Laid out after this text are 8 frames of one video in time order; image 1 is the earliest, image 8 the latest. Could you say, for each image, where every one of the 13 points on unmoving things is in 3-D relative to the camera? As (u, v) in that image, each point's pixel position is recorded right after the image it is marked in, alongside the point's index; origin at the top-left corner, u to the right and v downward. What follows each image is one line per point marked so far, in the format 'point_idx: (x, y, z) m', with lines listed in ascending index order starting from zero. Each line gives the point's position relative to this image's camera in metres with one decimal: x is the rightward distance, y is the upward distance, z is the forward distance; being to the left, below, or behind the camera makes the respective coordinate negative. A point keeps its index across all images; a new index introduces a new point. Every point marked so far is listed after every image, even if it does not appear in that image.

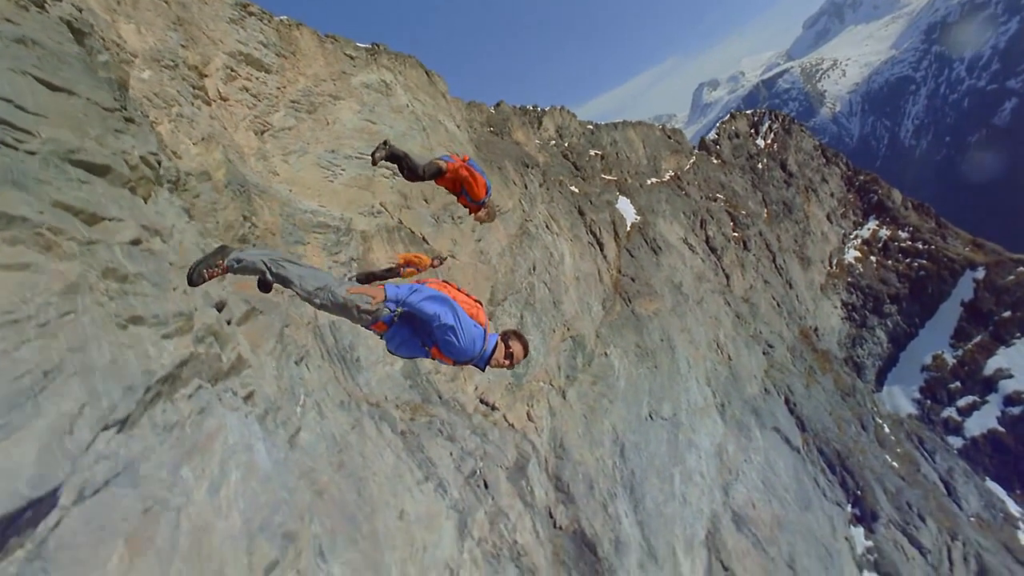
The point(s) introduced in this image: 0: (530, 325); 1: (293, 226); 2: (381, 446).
0: (+0.6, -1.2, +17.7) m
1: (-4.4, +1.2, +10.7) m
2: (-2.3, -2.7, +9.5) m
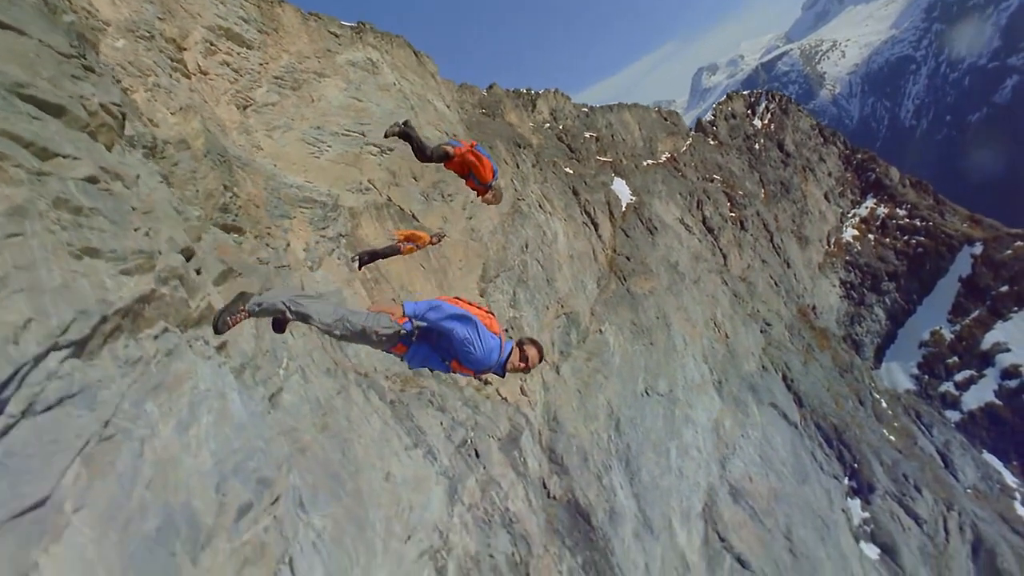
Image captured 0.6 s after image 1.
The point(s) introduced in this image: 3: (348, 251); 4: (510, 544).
0: (+0.4, -0.5, +17.8) m
1: (-4.7, +1.8, +10.7) m
2: (-2.6, -2.1, +9.6) m
3: (-3.7, +0.8, +12.3) m
4: (-0.1, -5.5, +11.6) m
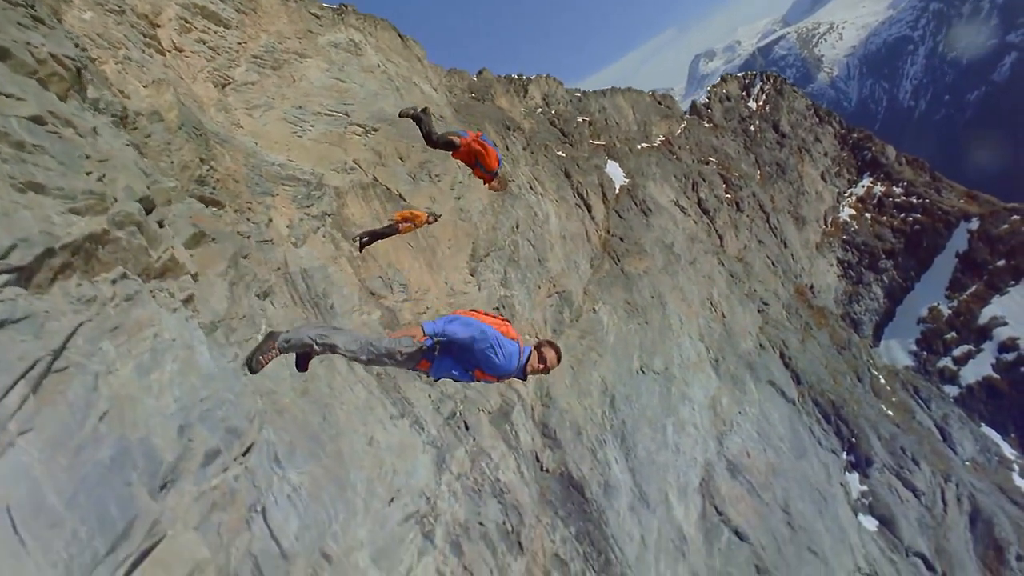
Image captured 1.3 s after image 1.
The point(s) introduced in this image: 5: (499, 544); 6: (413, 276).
0: (+0.1, +0.2, +17.8) m
1: (-5.1, +2.2, +10.8) m
2: (-2.9, -1.6, +9.7) m
3: (-4.0, +1.3, +12.4) m
4: (-0.3, -4.9, +11.7) m
5: (-0.3, -5.4, +11.2) m
6: (-2.6, +0.3, +14.3) m
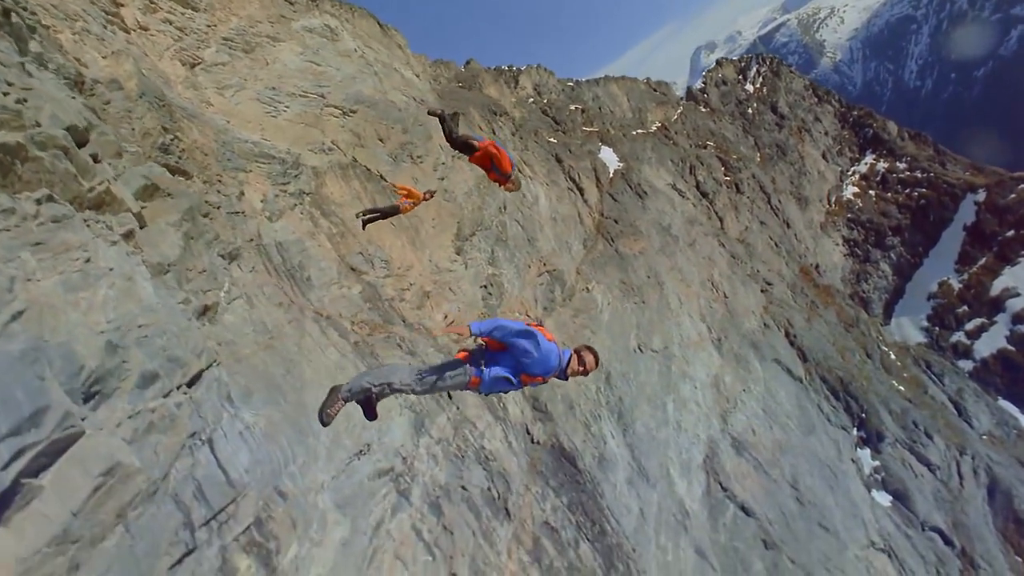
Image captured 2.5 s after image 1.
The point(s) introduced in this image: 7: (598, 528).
0: (-0.3, +0.9, +17.9) m
1: (-5.7, +2.8, +11.0) m
2: (-3.4, -1.0, +9.8) m
3: (-4.6, +1.8, +12.5) m
4: (-0.6, -4.1, +11.7) m
5: (-0.6, -4.6, +11.2) m
6: (-3.1, +1.0, +14.4) m
7: (+2.3, -6.4, +14.4) m
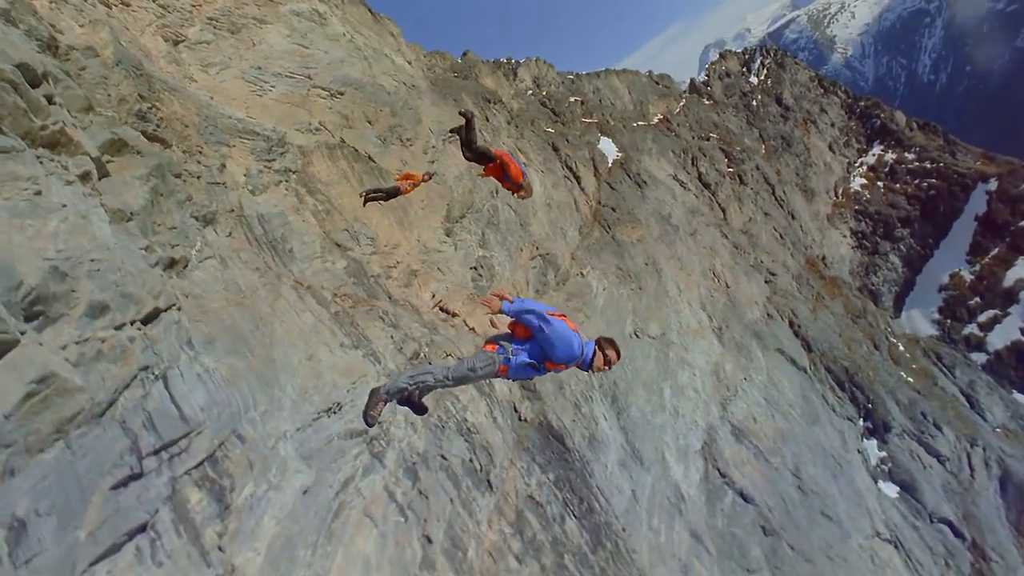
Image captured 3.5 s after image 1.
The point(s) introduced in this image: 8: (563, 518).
0: (-0.6, +1.5, +17.9) m
1: (-6.2, +3.4, +11.2) m
2: (-3.9, -0.4, +10.0) m
3: (-5.0, +2.4, +12.7) m
4: (-1.0, -3.5, +11.8) m
5: (-1.0, -4.0, +11.3) m
6: (-3.5, +1.5, +14.5) m
7: (+2.0, -5.8, +14.4) m
8: (+1.3, -5.7, +13.4) m
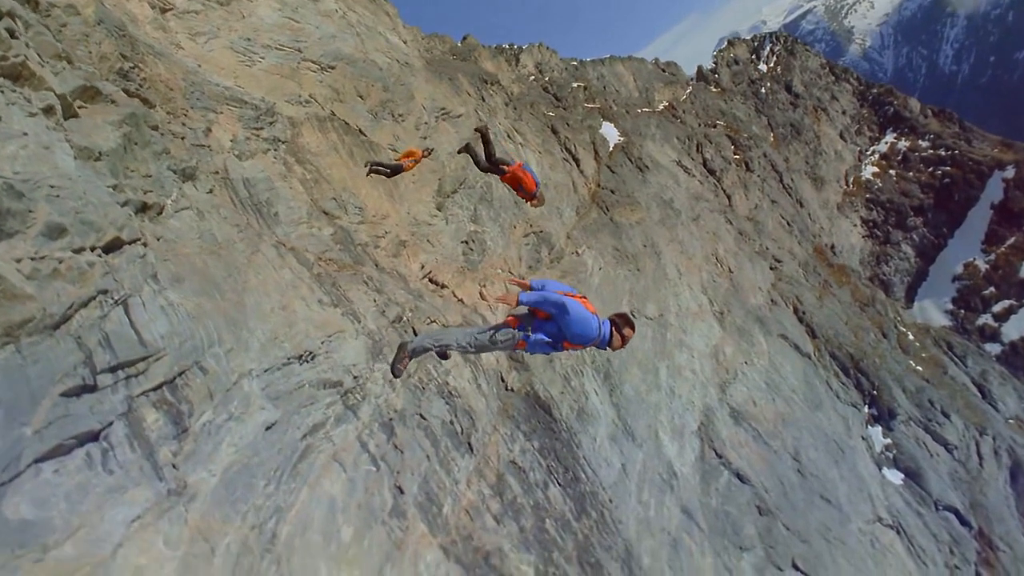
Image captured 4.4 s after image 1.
0: (-0.9, +2.3, +18.1) m
1: (-6.6, +4.2, +11.5) m
2: (-4.4, +0.4, +10.2) m
3: (-5.4, +3.2, +13.0) m
4: (-1.4, -2.7, +12.0) m
5: (-1.5, -3.2, +11.4) m
6: (-3.9, +2.4, +14.7) m
7: (+1.6, -5.0, +14.5) m
8: (+0.8, -4.9, +13.5) m
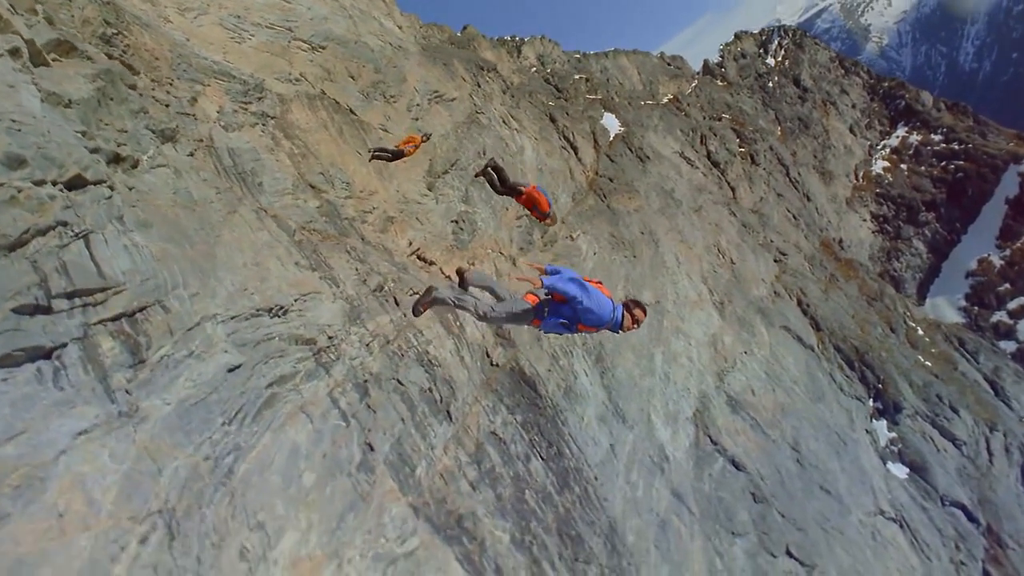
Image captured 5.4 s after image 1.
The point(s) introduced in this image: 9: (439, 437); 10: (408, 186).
0: (-1.2, +3.0, +18.2) m
1: (-7.1, +4.9, +11.8) m
2: (-4.9, +1.1, +10.4) m
3: (-5.9, +3.9, +13.3) m
4: (-1.9, -2.0, +12.1) m
5: (-2.0, -2.5, +11.6) m
6: (-4.2, +3.0, +15.0) m
7: (+1.2, -4.3, +14.6) m
8: (+0.4, -4.2, +13.6) m
9: (-1.6, -3.2, +11.7) m
10: (-3.1, +3.0, +16.3) m
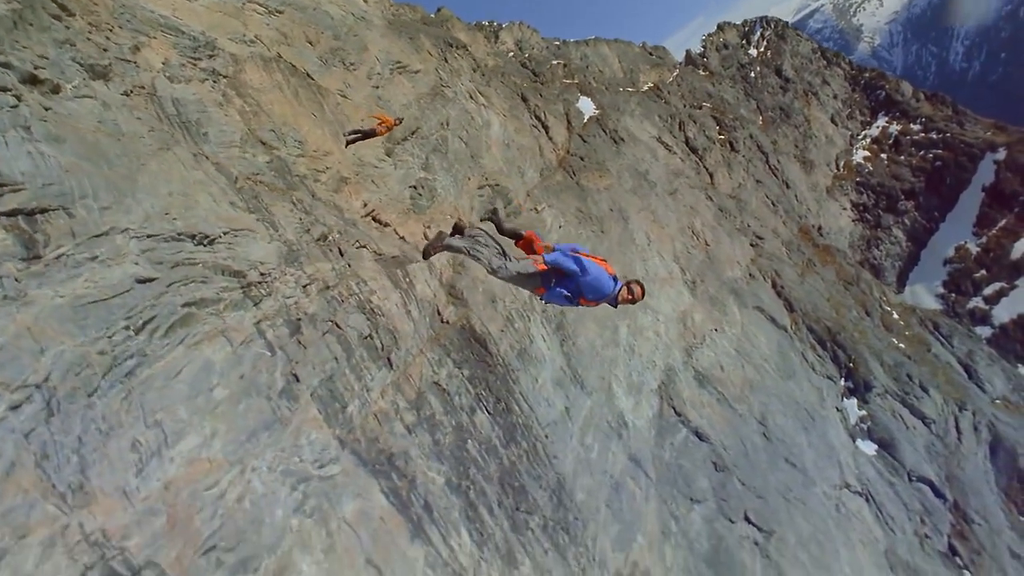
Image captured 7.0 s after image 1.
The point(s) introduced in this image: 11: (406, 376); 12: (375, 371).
0: (-2.5, +4.1, +18.4) m
1: (-8.5, +6.1, +12.0) m
2: (-6.2, +2.3, +10.6) m
3: (-7.2, +5.1, +13.5) m
4: (-3.3, -0.9, +12.3) m
5: (-3.3, -1.3, +11.8) m
6: (-5.6, +4.2, +15.2) m
7: (-0.2, -3.2, +14.7) m
8: (-1.0, -3.1, +13.8) m
9: (-2.9, -2.0, +11.9) m
10: (-4.5, +4.2, +16.5) m
11: (-2.4, -2.1, +12.8) m
12: (-3.0, -1.8, +12.0) m
